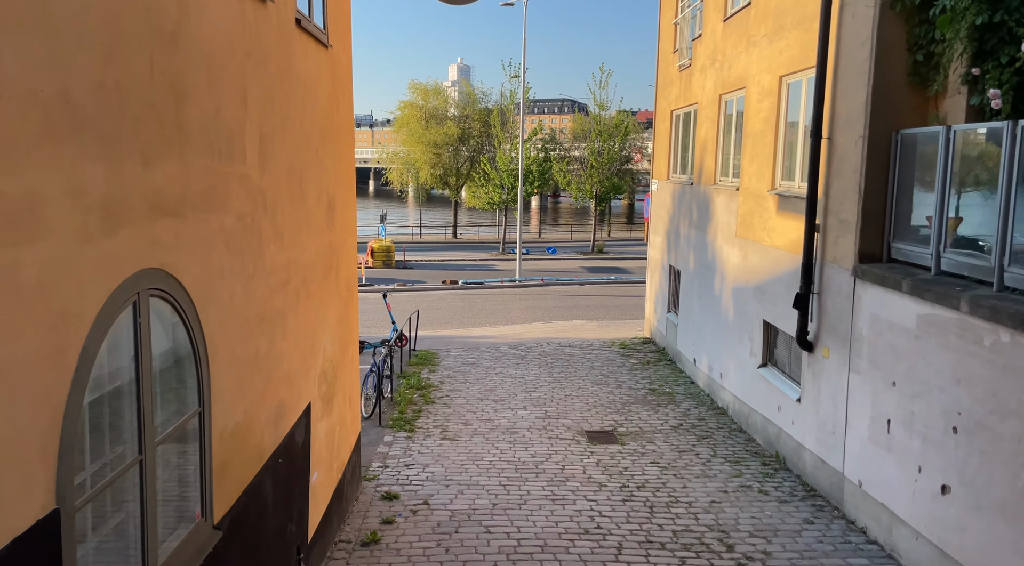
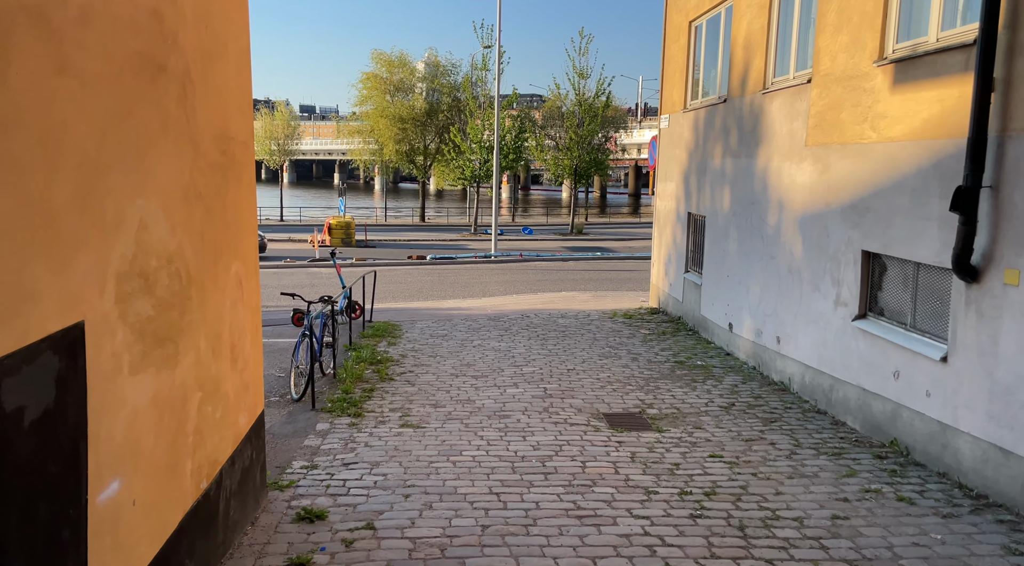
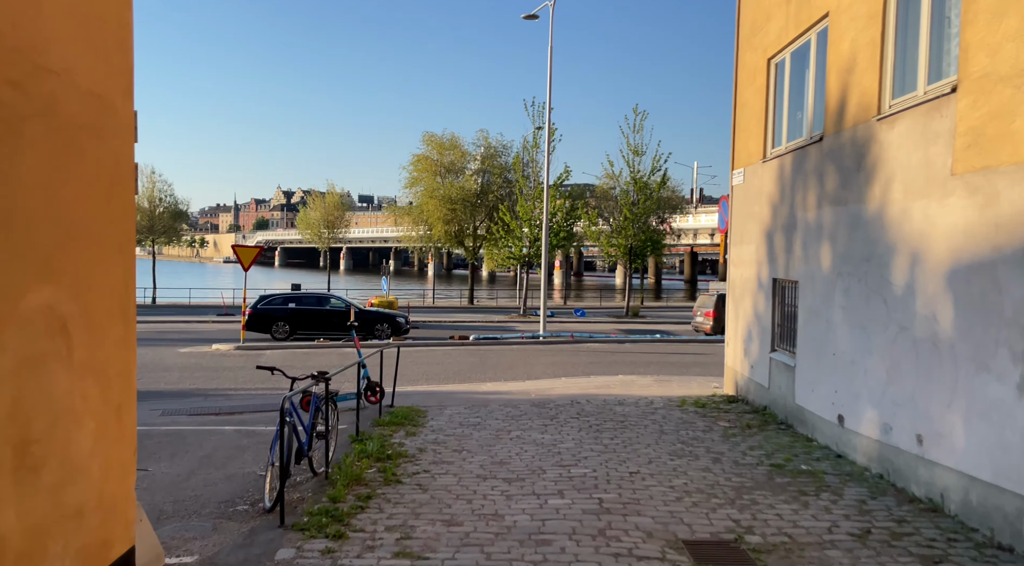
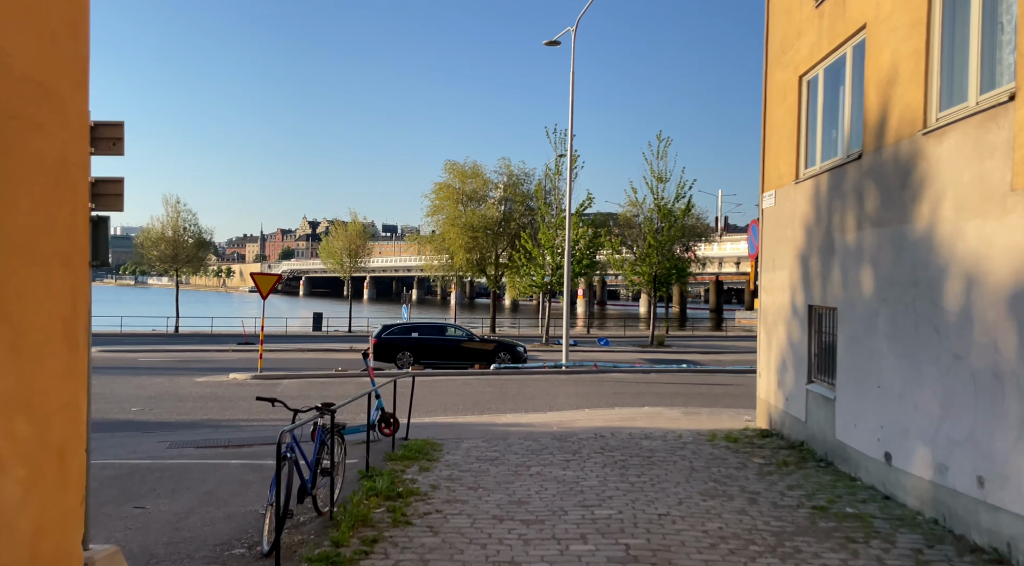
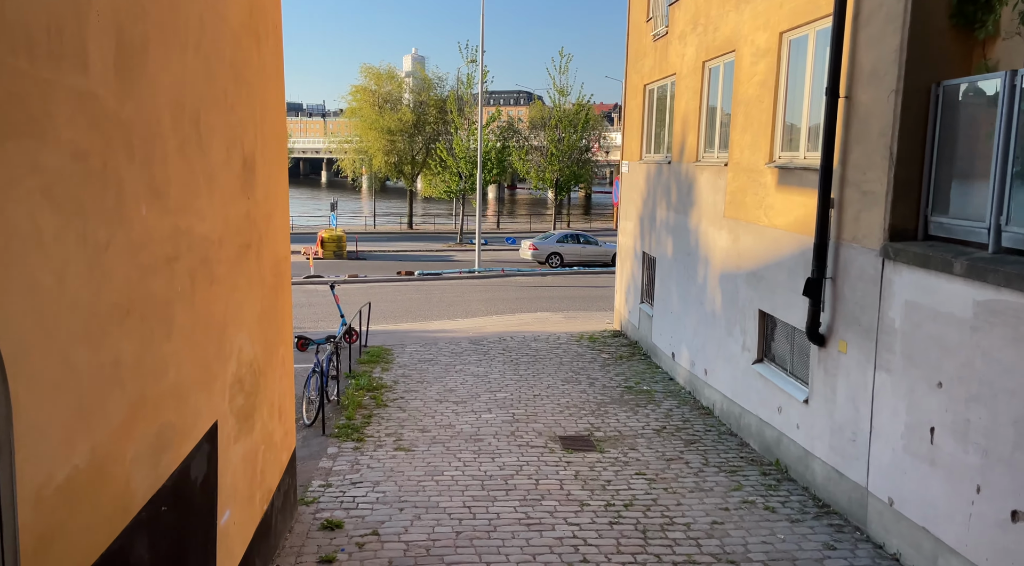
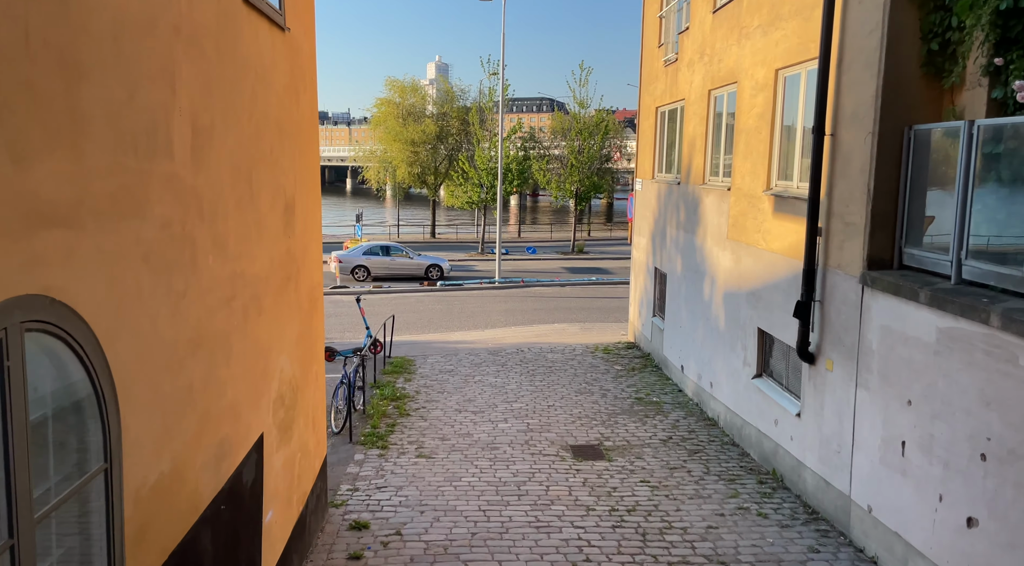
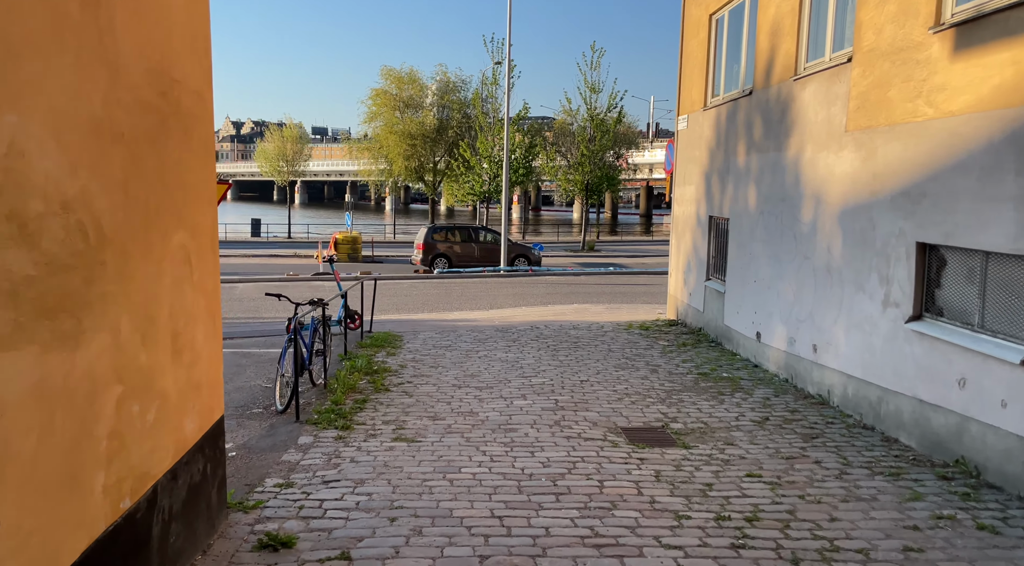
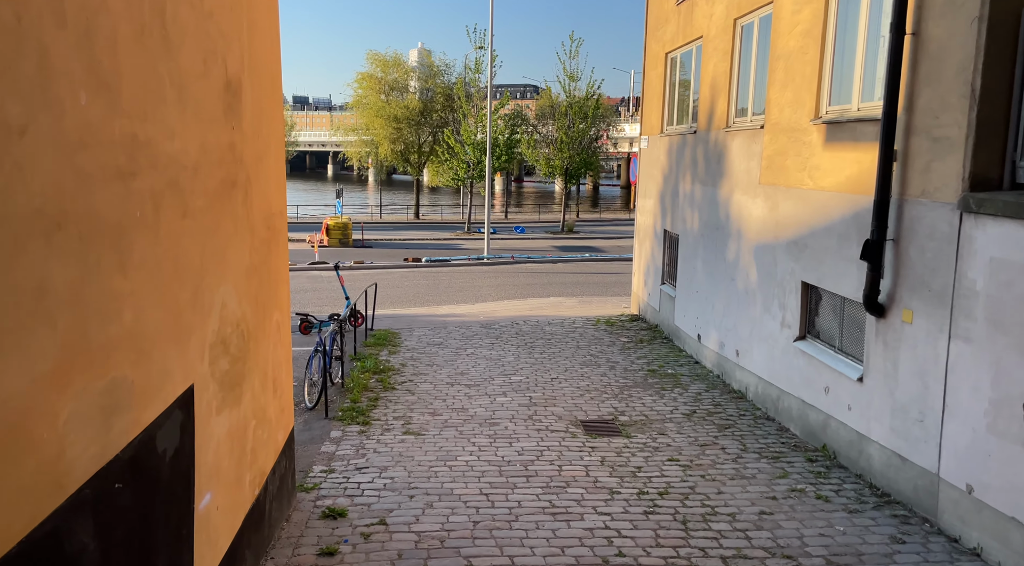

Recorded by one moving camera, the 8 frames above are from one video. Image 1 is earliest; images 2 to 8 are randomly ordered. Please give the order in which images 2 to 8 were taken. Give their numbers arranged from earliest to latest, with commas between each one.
6, 5, 8, 2, 7, 3, 4
